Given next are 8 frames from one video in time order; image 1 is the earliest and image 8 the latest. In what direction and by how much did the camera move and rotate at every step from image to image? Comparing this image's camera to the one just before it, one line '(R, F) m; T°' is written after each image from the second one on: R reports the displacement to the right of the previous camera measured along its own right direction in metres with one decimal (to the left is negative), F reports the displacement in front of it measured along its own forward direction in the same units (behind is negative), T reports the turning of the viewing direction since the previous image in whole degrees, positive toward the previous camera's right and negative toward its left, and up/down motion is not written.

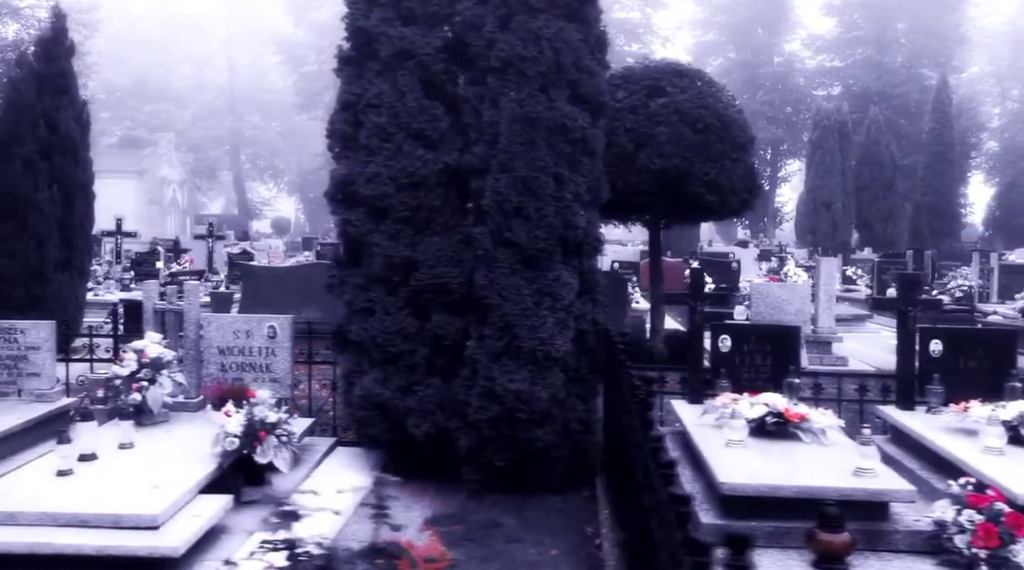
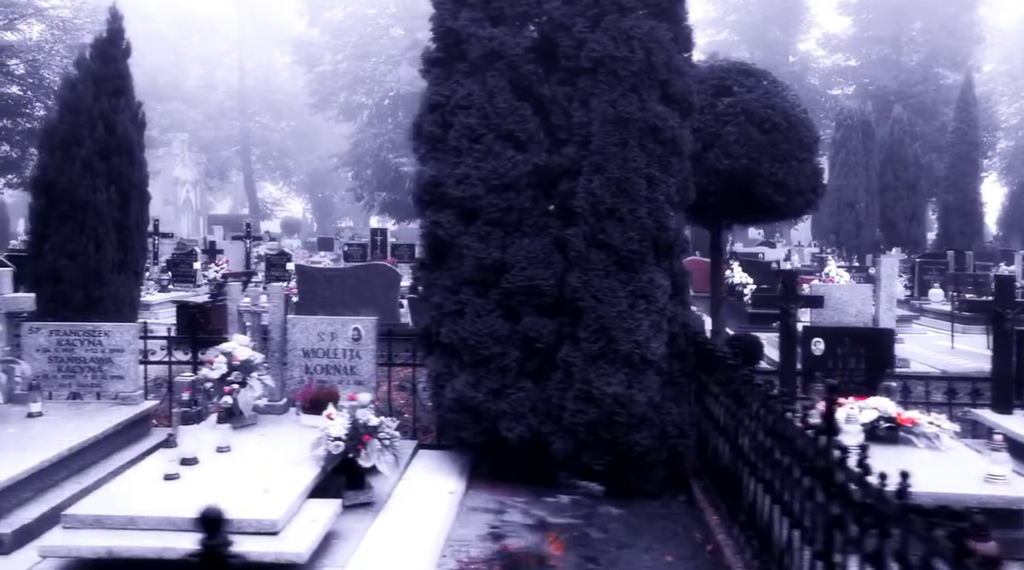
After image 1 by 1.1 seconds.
(-0.6, +0.1) m; -1°
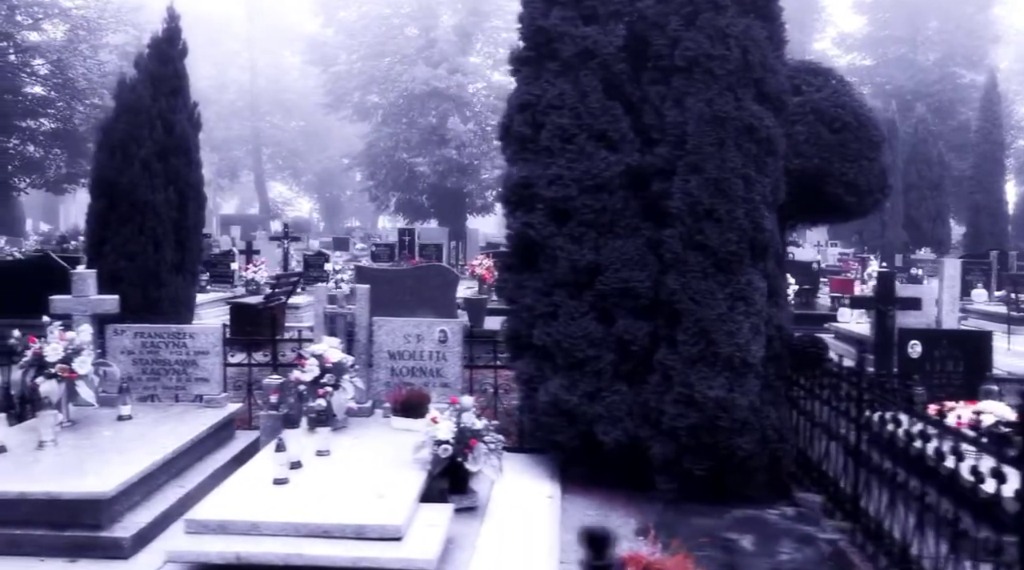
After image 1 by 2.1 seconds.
(-0.6, +0.1) m; -1°
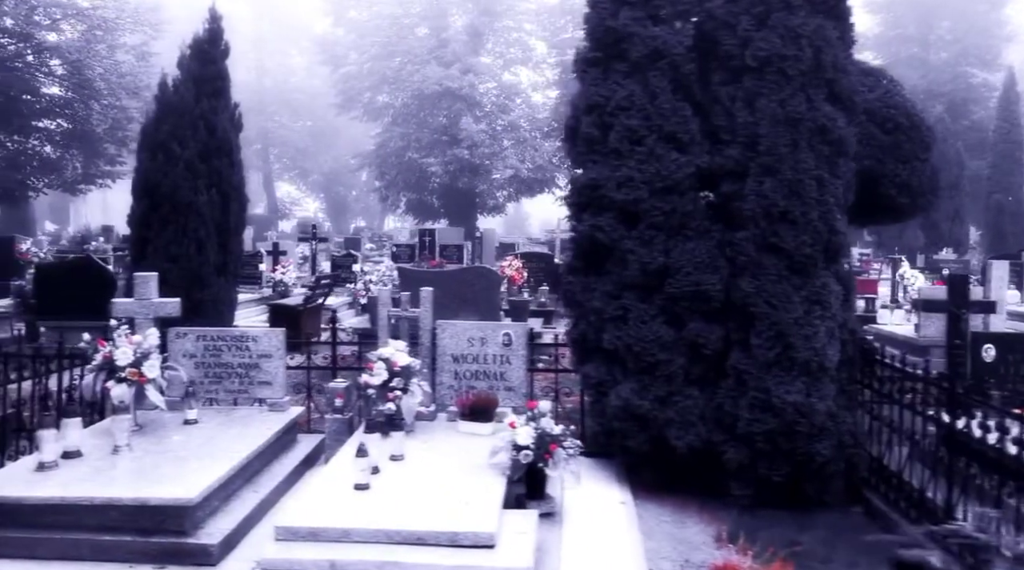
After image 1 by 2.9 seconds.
(-0.5, +0.1) m; 0°
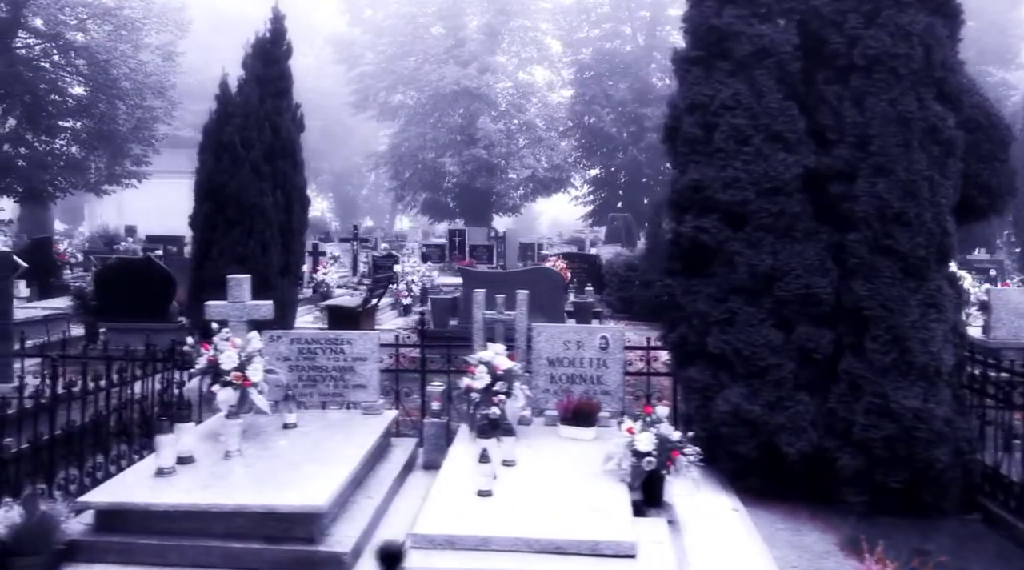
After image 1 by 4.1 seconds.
(-0.7, +0.1) m; -1°
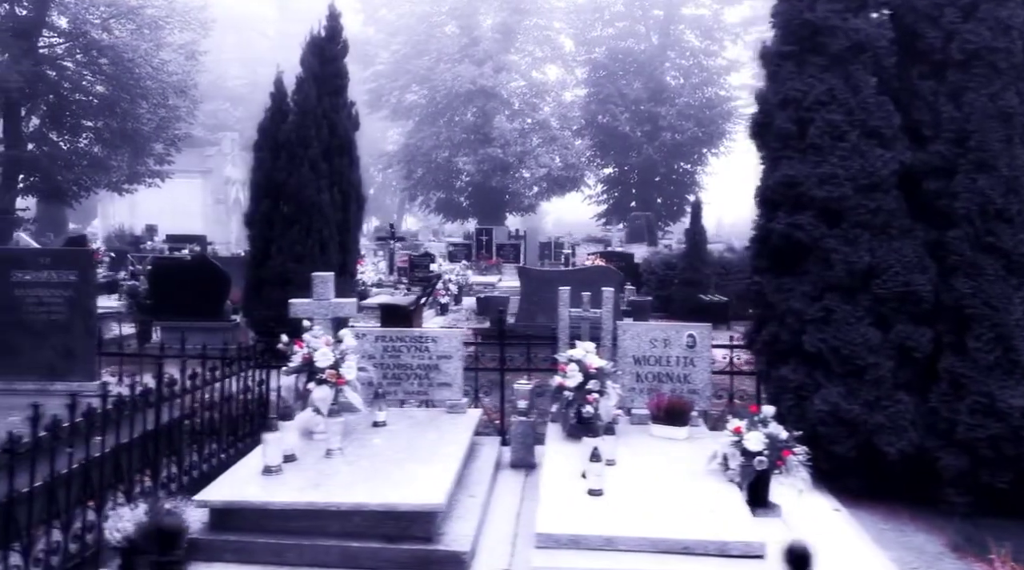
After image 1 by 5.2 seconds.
(-0.6, +0.1) m; -1°
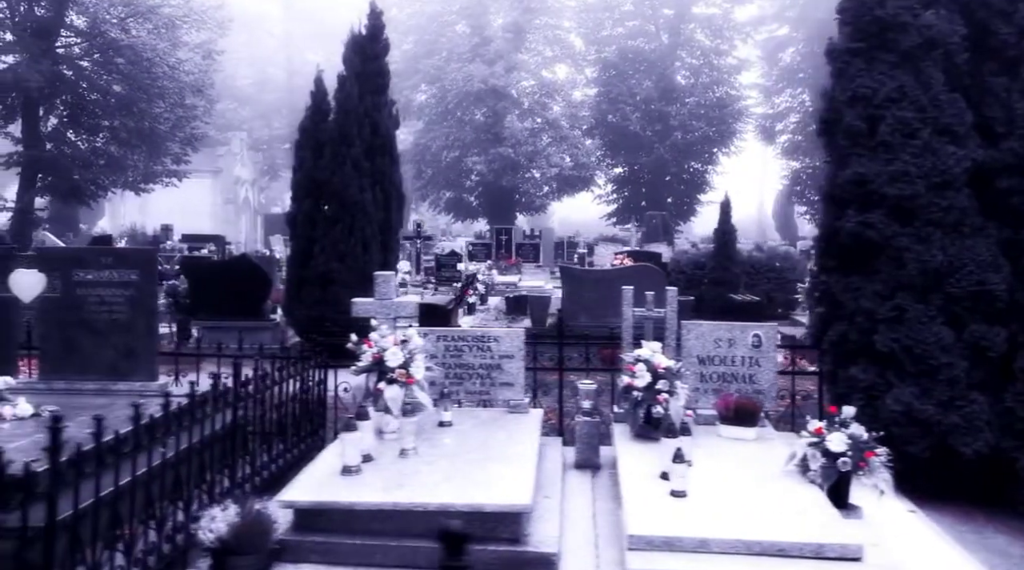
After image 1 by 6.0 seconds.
(-0.4, +0.1) m; 0°
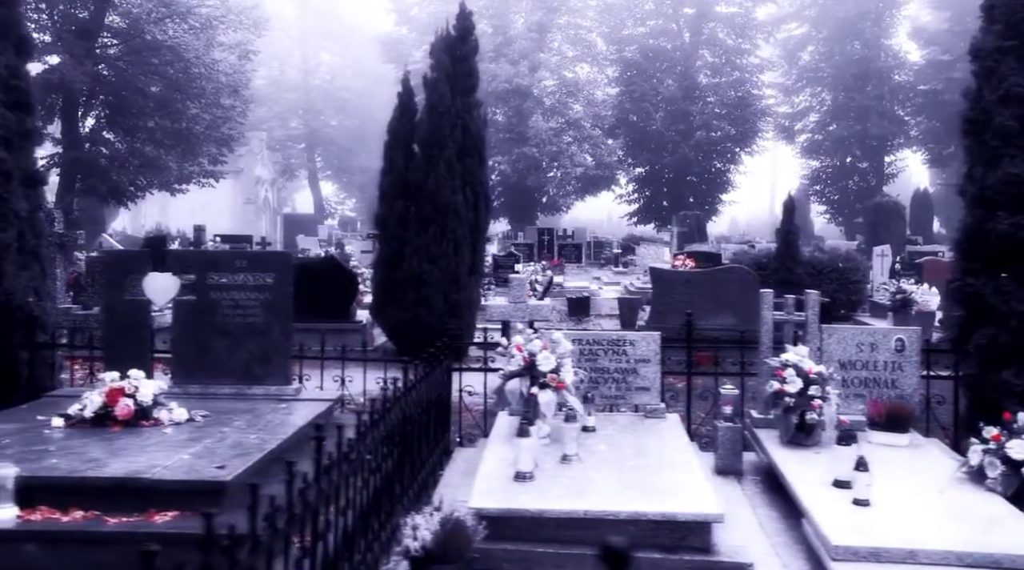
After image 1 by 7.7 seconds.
(-0.9, +0.1) m; -1°
